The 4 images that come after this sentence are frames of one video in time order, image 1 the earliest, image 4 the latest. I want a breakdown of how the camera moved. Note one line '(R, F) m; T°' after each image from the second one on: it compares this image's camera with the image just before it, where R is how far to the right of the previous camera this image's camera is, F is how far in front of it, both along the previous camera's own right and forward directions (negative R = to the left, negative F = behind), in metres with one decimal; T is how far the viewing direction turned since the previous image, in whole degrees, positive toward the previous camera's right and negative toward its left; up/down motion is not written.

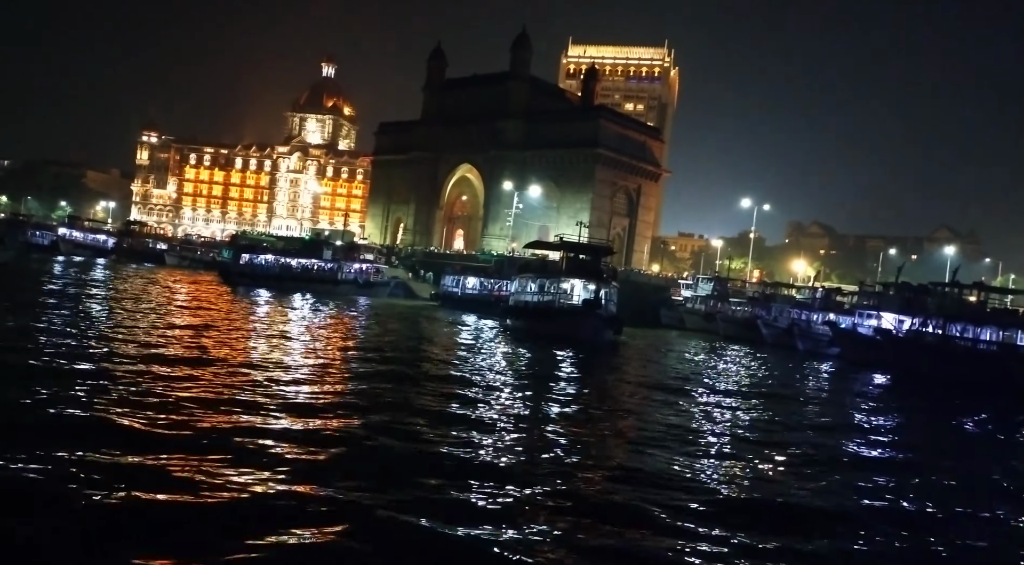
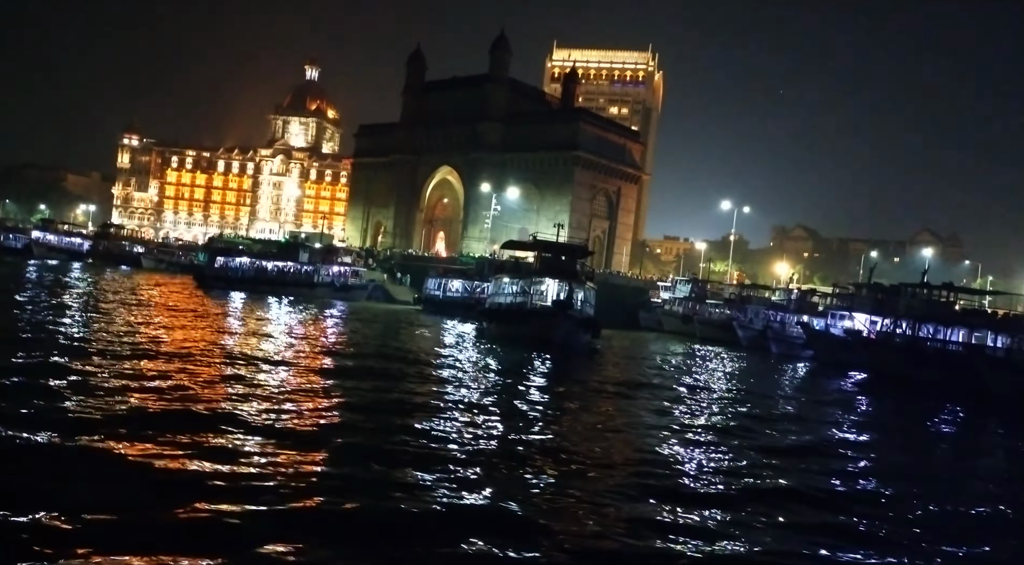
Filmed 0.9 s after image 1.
(+0.5, +0.2) m; 0°
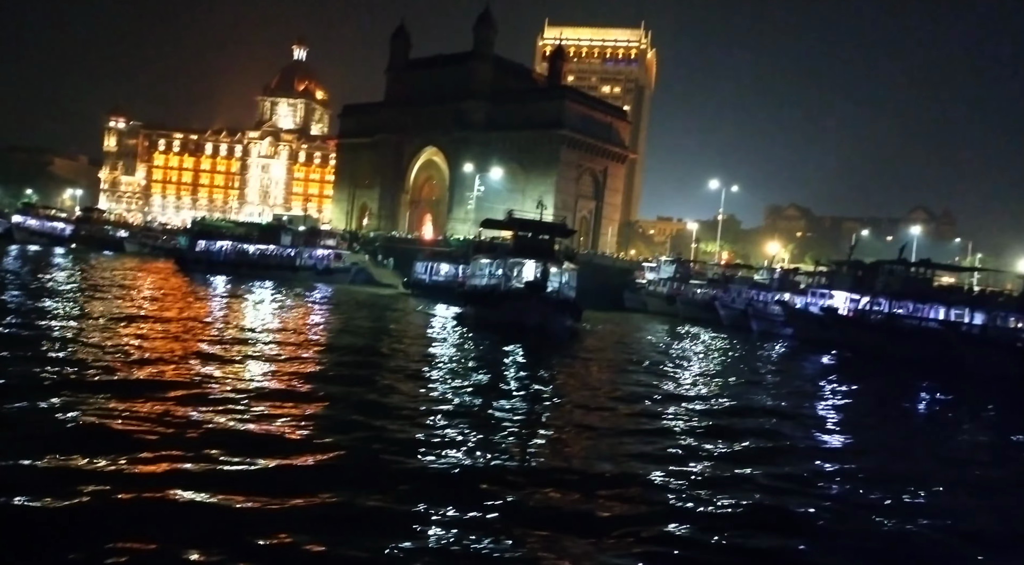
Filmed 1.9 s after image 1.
(+0.6, +0.4) m; 0°
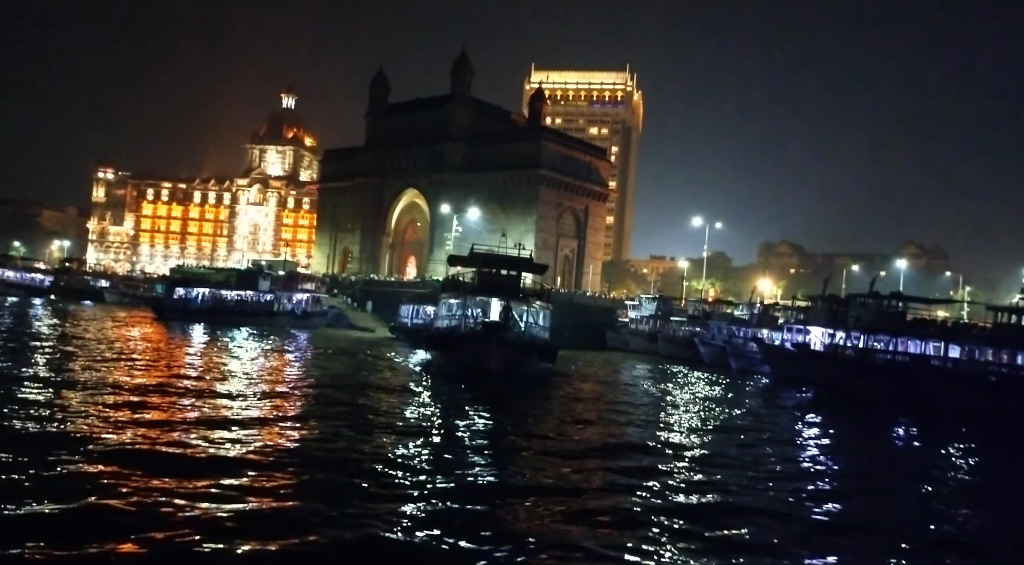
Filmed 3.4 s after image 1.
(+1.0, +0.5) m; -1°
